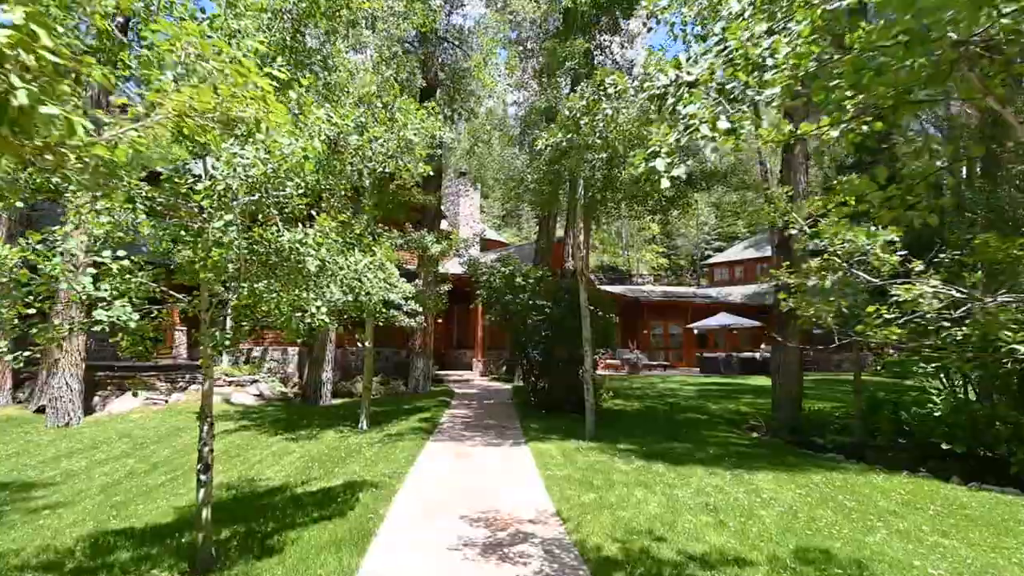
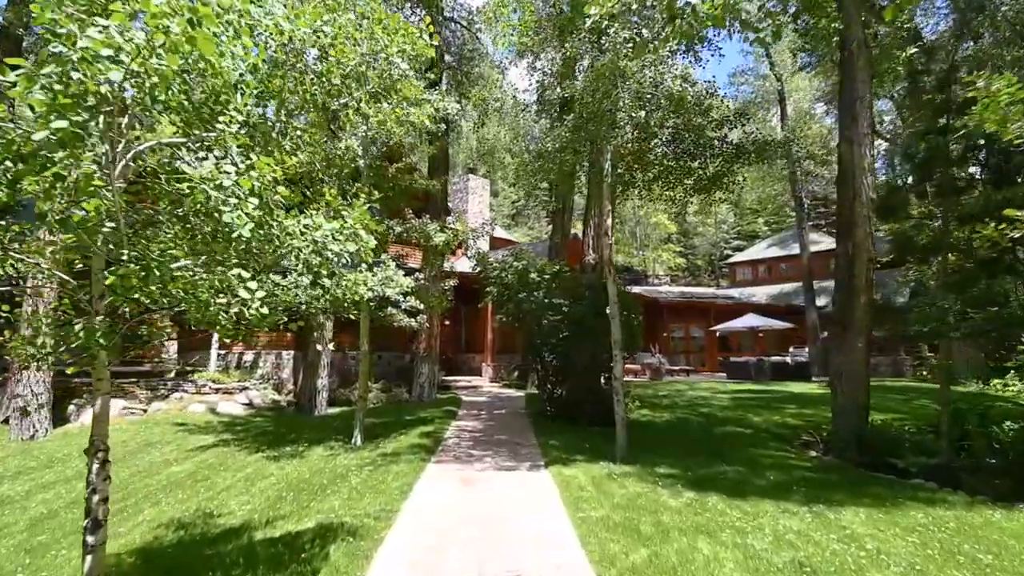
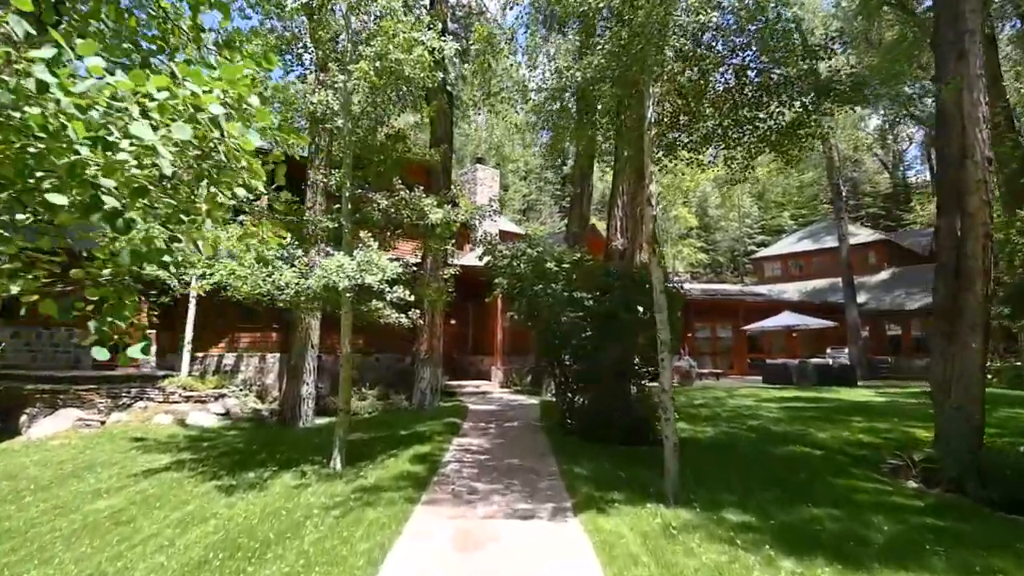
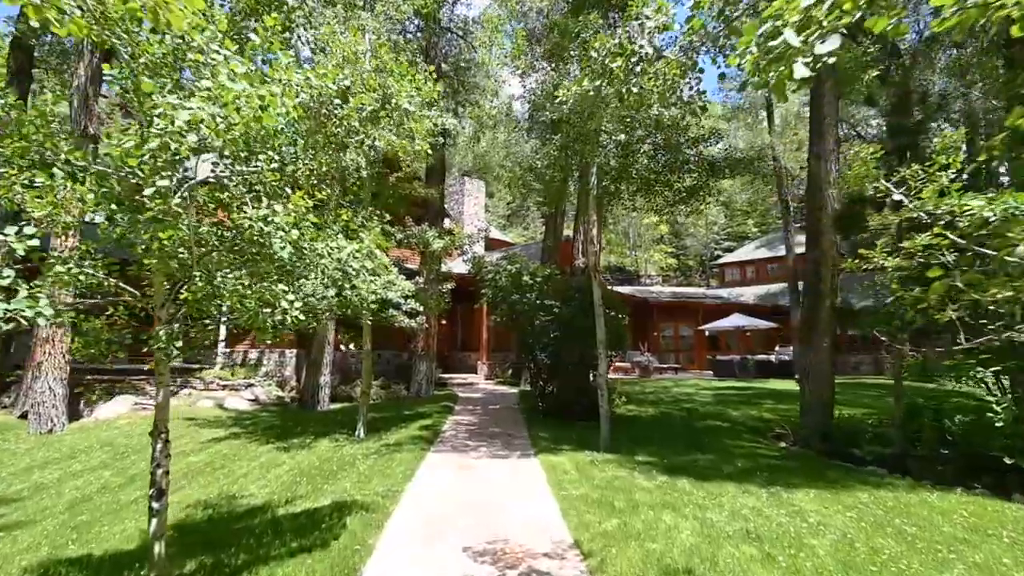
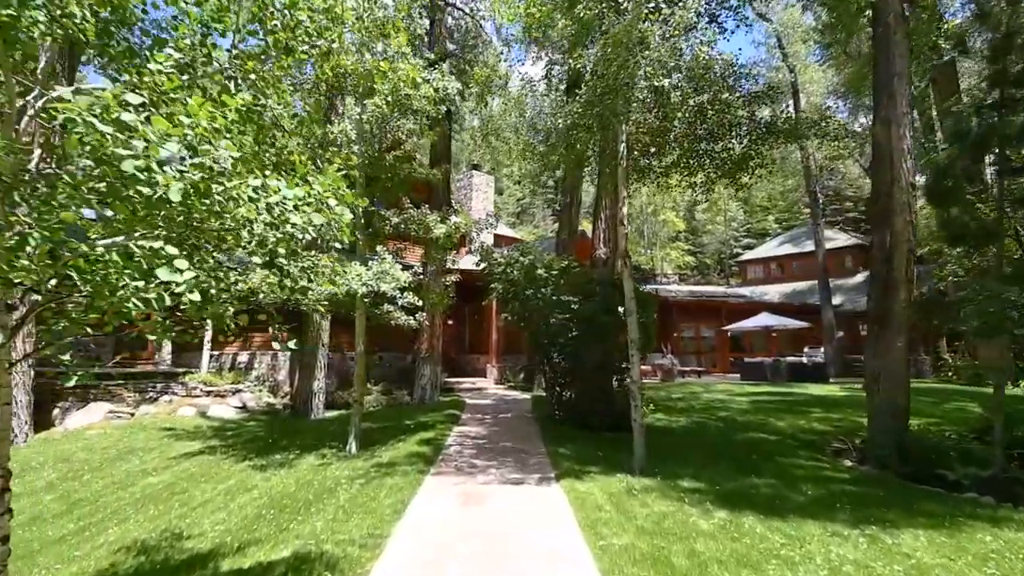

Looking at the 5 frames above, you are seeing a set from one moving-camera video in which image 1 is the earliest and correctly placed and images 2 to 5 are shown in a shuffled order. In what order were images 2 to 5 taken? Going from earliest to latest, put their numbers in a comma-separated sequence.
4, 2, 5, 3
